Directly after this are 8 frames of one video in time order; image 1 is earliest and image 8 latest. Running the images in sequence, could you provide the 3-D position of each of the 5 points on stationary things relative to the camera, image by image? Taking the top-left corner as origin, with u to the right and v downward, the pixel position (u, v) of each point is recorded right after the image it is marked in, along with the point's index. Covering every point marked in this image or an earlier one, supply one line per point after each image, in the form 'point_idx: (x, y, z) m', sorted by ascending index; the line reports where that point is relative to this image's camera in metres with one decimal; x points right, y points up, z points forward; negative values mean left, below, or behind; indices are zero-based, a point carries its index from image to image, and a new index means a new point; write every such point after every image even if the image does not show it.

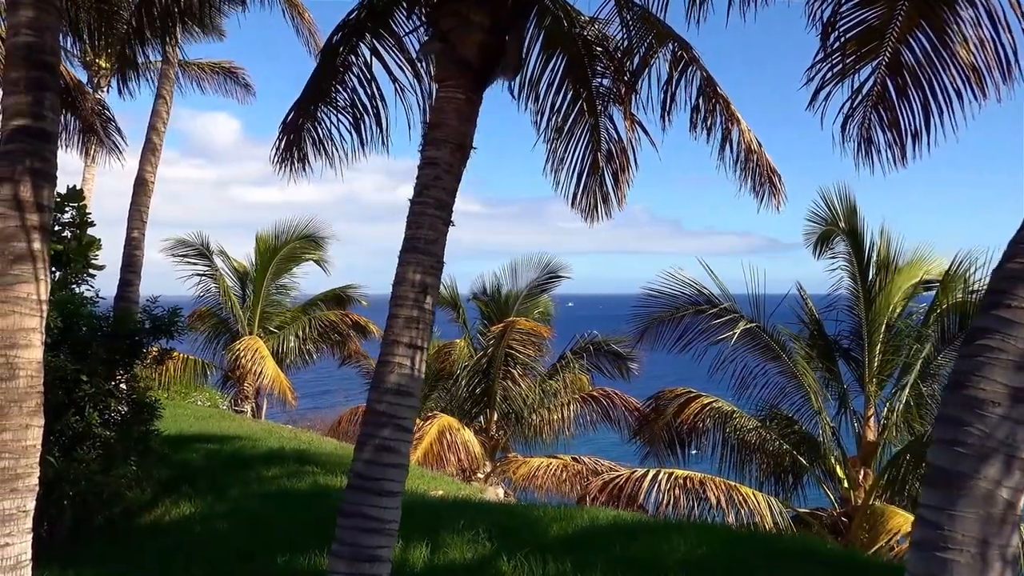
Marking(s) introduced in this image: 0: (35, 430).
0: (-2.2, -0.7, +3.7) m
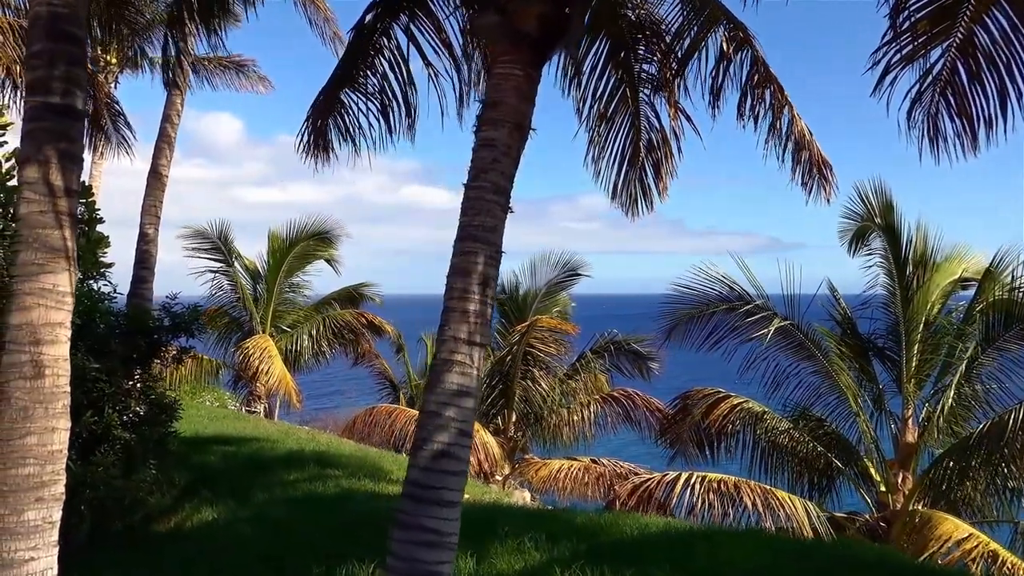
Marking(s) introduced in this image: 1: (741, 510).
0: (-1.9, -0.6, +3.4) m
1: (+2.5, -2.4, +8.8) m
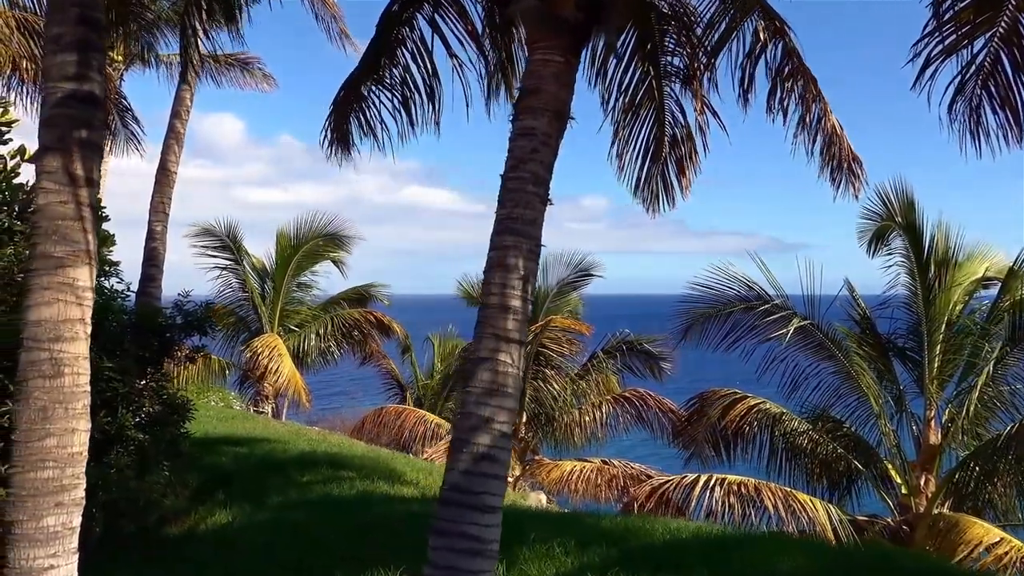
0: (-1.7, -0.6, +3.3) m
1: (+2.6, -2.4, +8.6) m
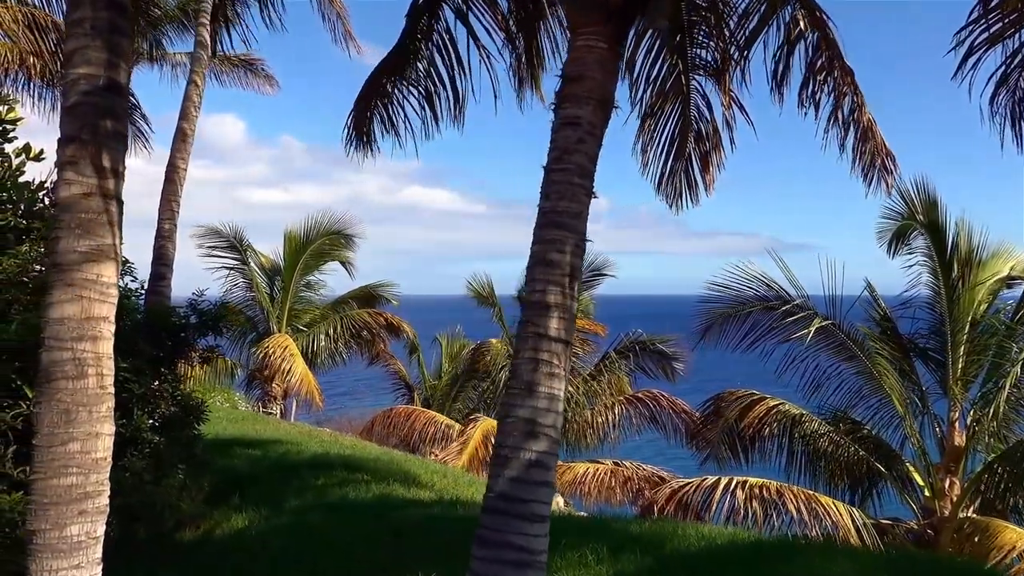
0: (-1.5, -0.6, +3.1) m
1: (+2.8, -2.4, +8.5) m
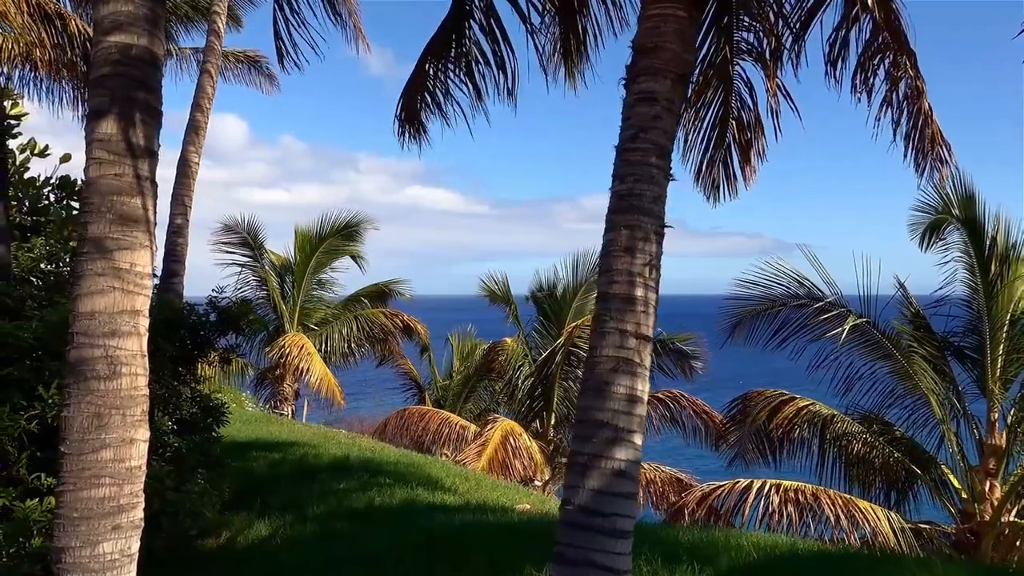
0: (-1.3, -0.5, +2.8) m
1: (+3.1, -2.3, +8.2) m
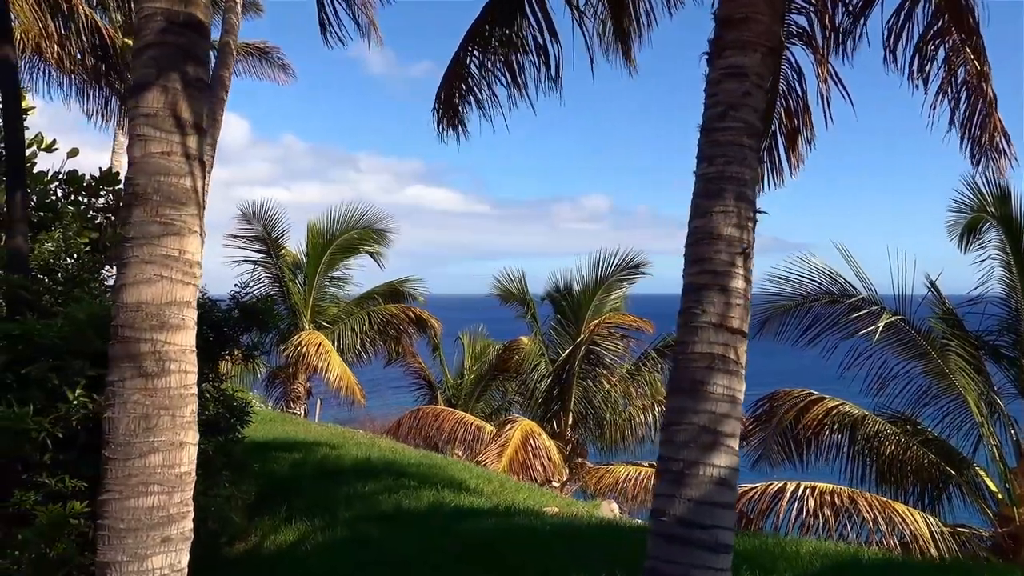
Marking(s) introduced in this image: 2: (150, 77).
0: (-1.0, -0.5, +2.6) m
1: (+3.3, -2.3, +7.9) m
2: (-1.1, +0.7, +2.6) m
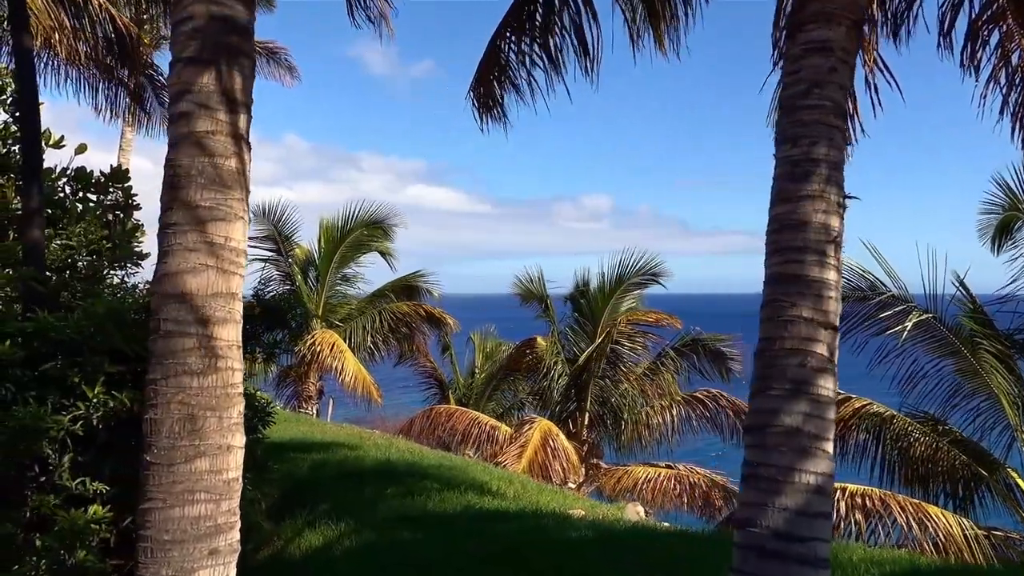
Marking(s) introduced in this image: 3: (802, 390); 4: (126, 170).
0: (-0.8, -0.5, +2.4) m
1: (+3.6, -2.3, +7.7) m
2: (-0.9, +0.7, +2.4) m
3: (+0.8, -0.3, +2.3) m
4: (-3.1, +1.0, +6.6) m
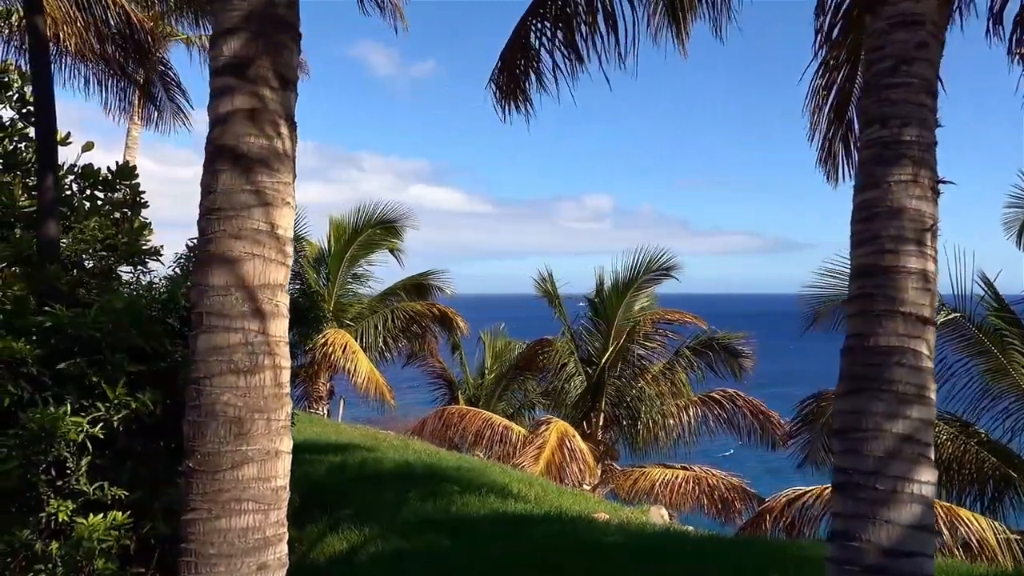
0: (-0.6, -0.5, +2.2) m
1: (+3.8, -2.2, +7.5) m
2: (-0.7, +0.7, +2.2) m
3: (+1.0, -0.3, +2.1) m
4: (-2.9, +1.0, +6.4) m
